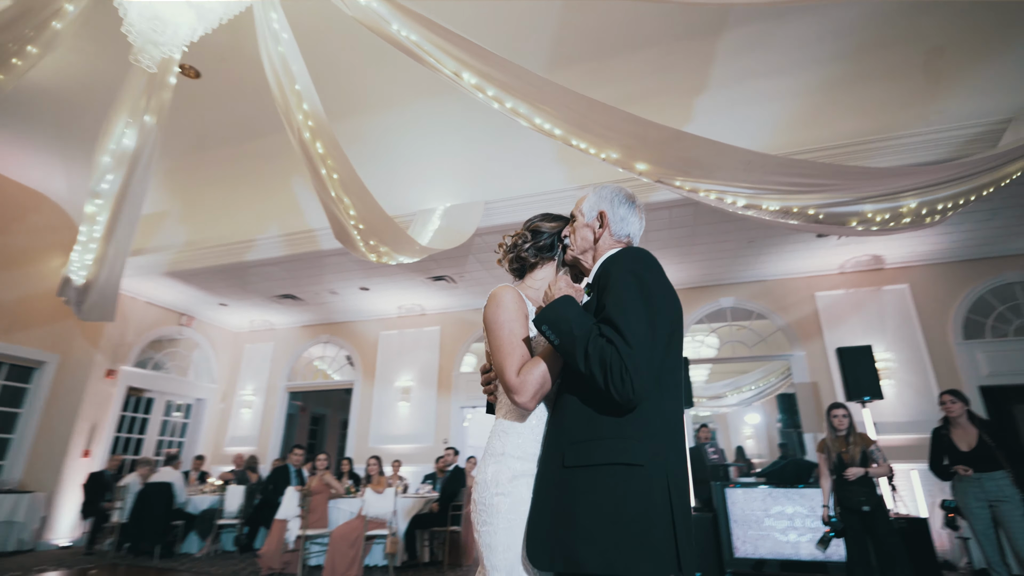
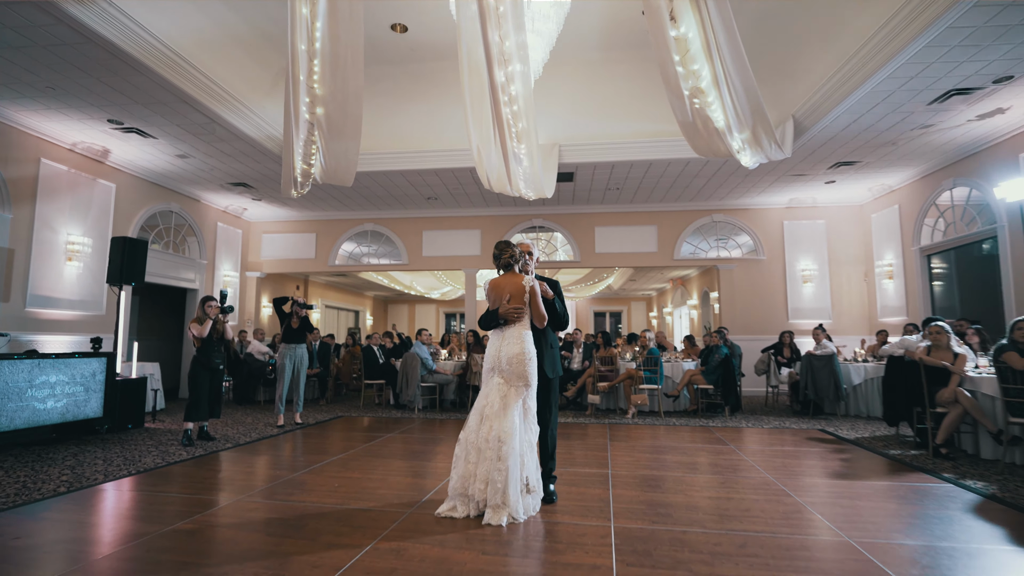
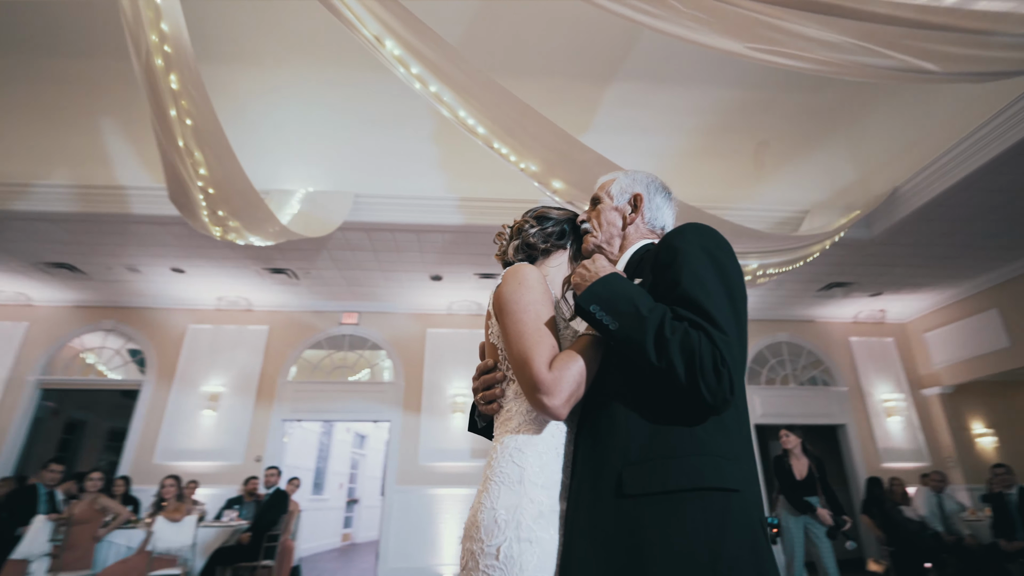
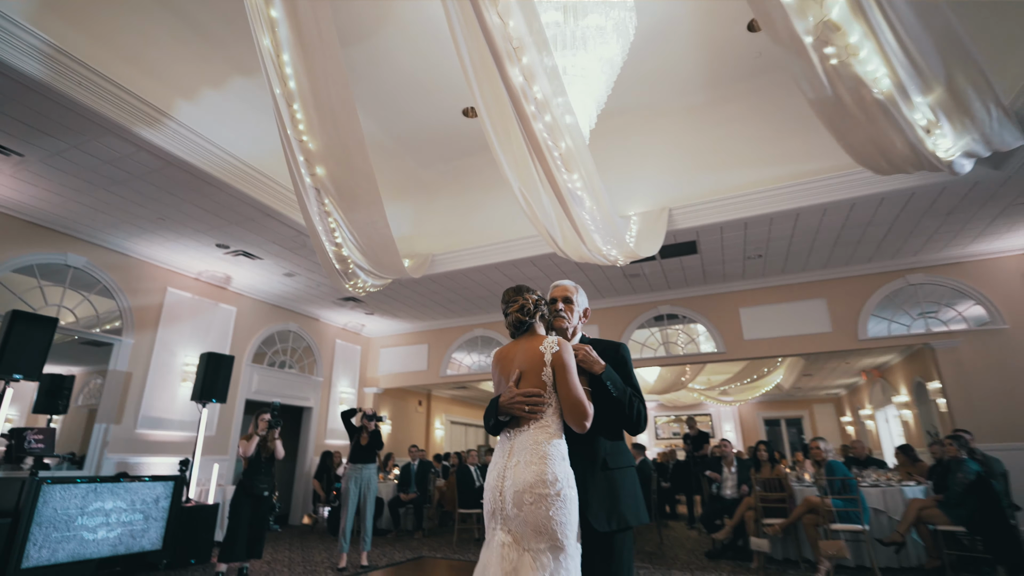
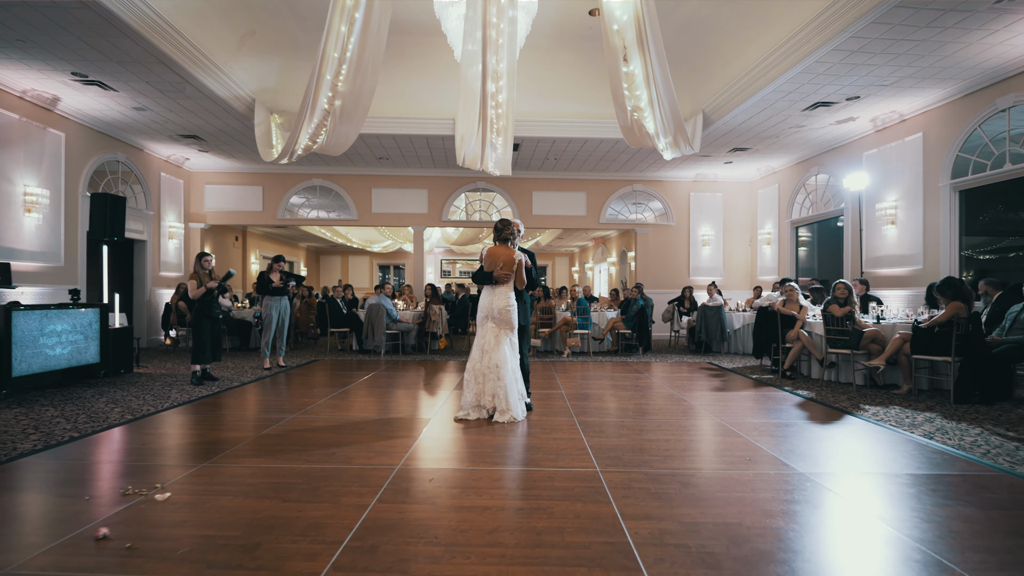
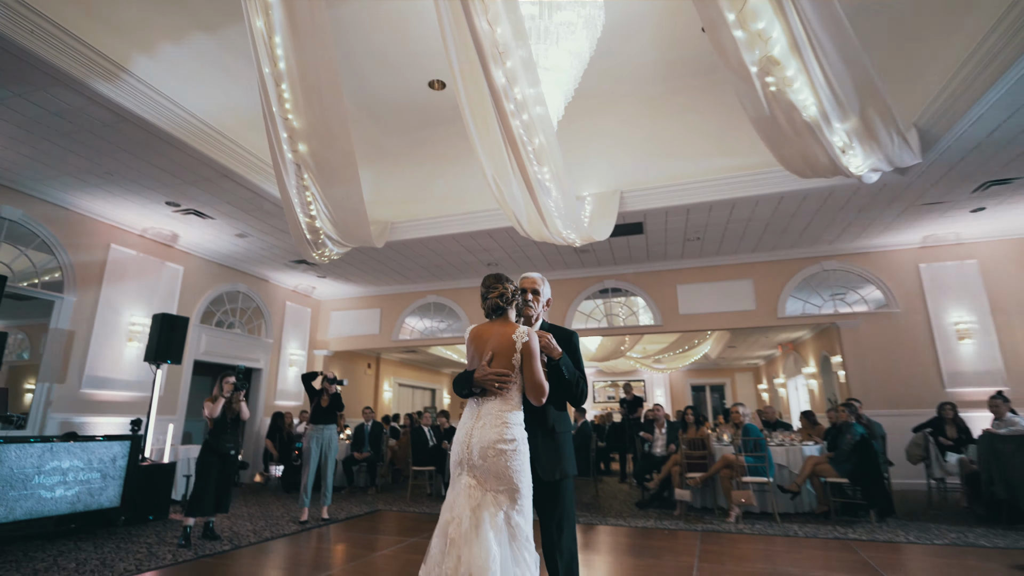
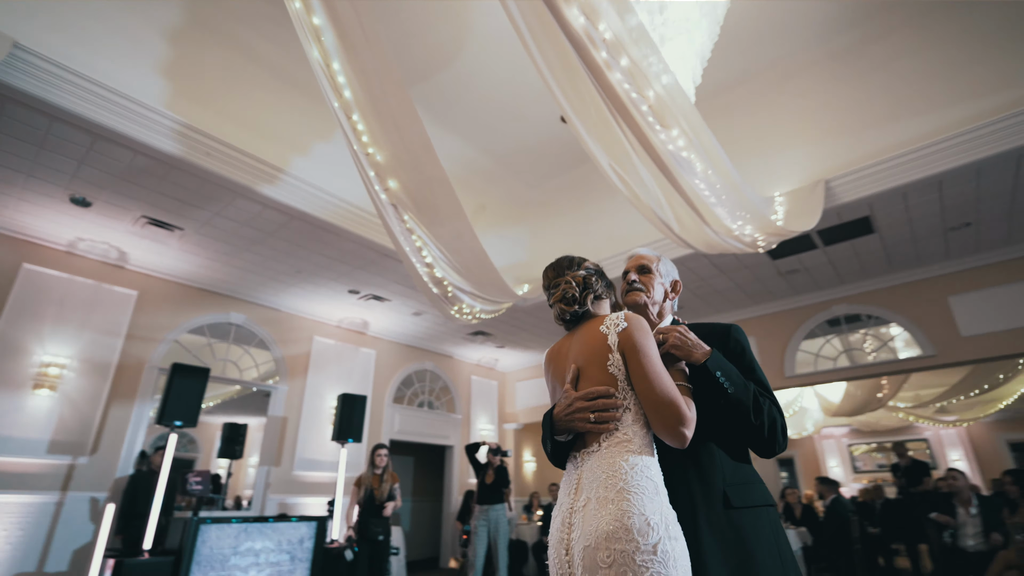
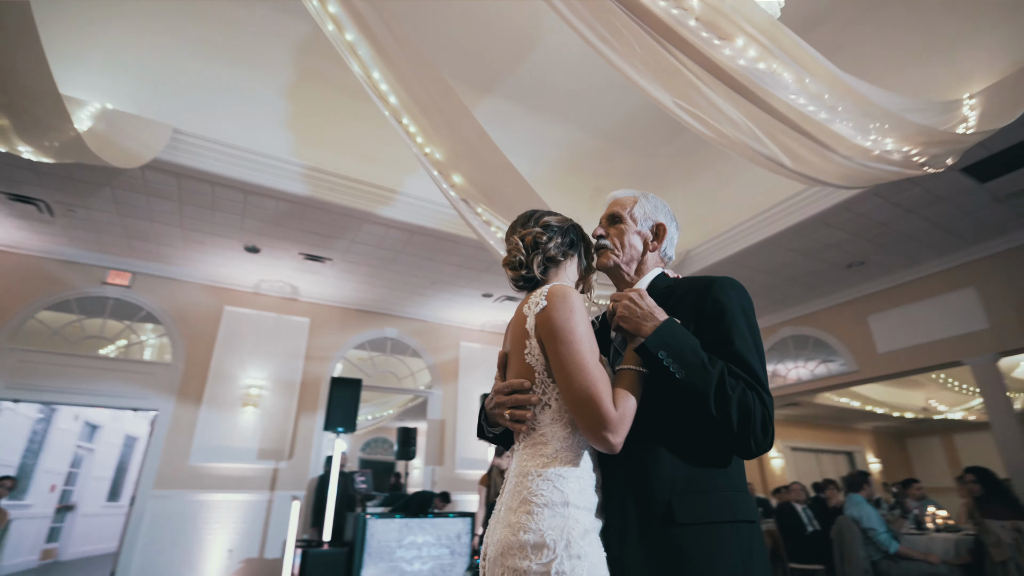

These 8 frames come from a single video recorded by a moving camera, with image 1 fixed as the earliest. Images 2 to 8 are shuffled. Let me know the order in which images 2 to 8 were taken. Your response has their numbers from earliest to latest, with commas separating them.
3, 8, 7, 4, 6, 2, 5
